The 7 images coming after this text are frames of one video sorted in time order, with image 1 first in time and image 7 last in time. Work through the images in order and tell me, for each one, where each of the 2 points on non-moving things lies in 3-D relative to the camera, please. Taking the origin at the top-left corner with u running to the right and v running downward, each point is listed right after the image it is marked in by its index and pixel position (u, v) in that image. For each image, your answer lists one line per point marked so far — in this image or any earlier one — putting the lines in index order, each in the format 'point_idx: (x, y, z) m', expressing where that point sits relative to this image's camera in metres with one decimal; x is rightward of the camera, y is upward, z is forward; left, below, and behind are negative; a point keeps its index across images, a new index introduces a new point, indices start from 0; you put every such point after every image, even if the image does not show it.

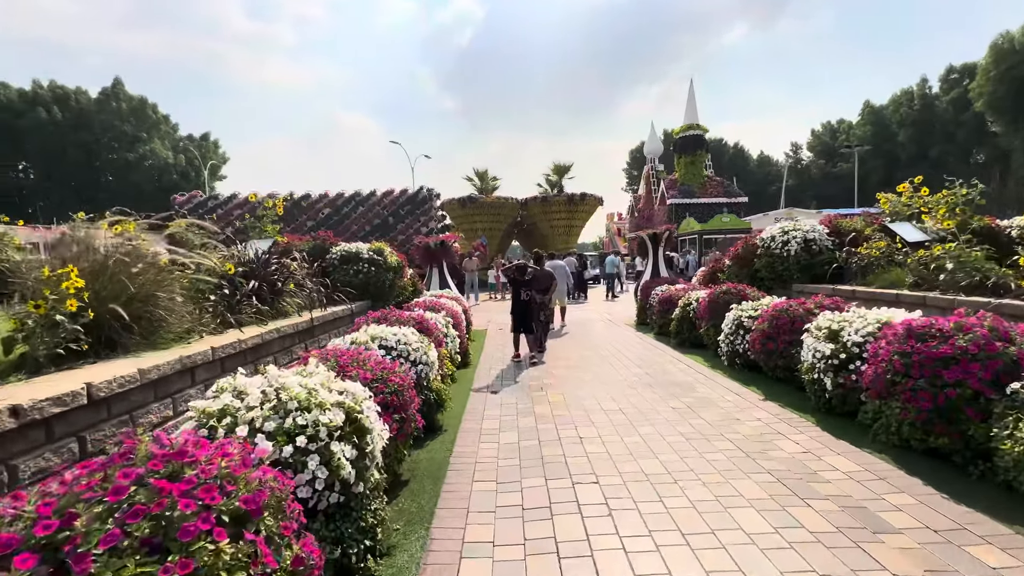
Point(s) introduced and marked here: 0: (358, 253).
0: (-2.5, +0.6, +7.3) m
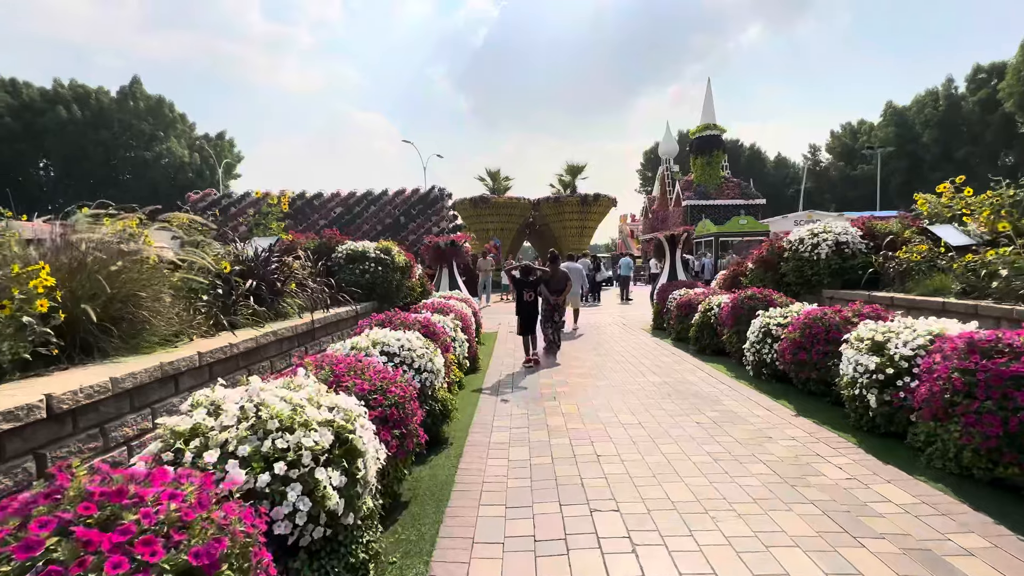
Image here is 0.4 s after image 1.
0: (-2.3, +0.5, +7.0) m
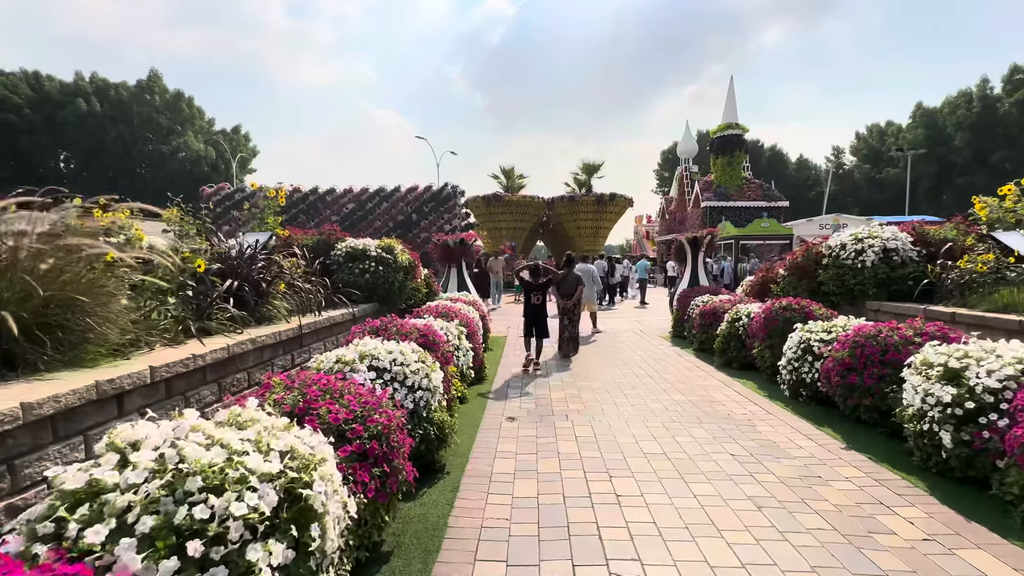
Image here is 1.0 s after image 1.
0: (-2.1, +0.5, +6.5) m
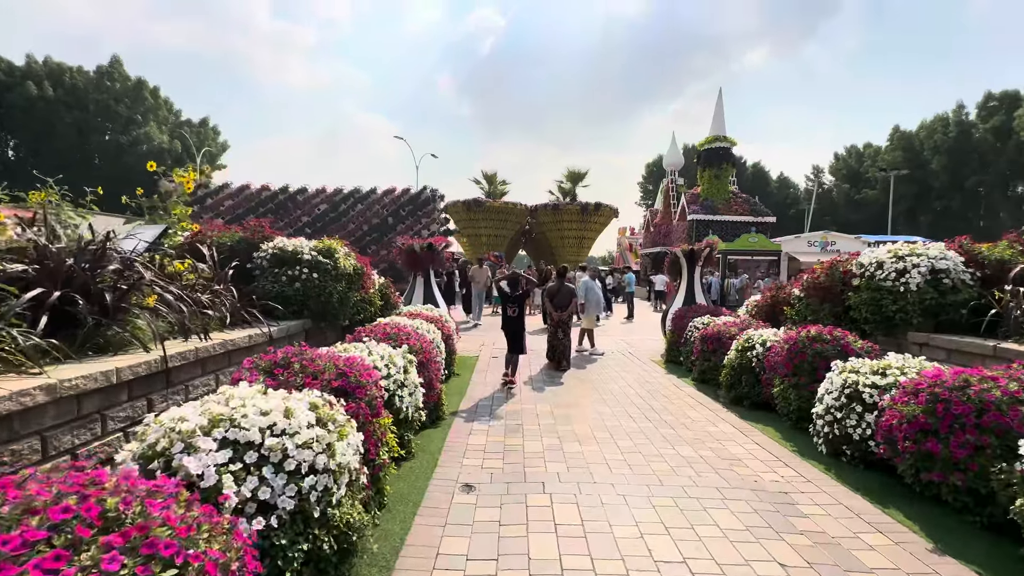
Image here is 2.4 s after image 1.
0: (-2.5, +0.4, +5.2) m
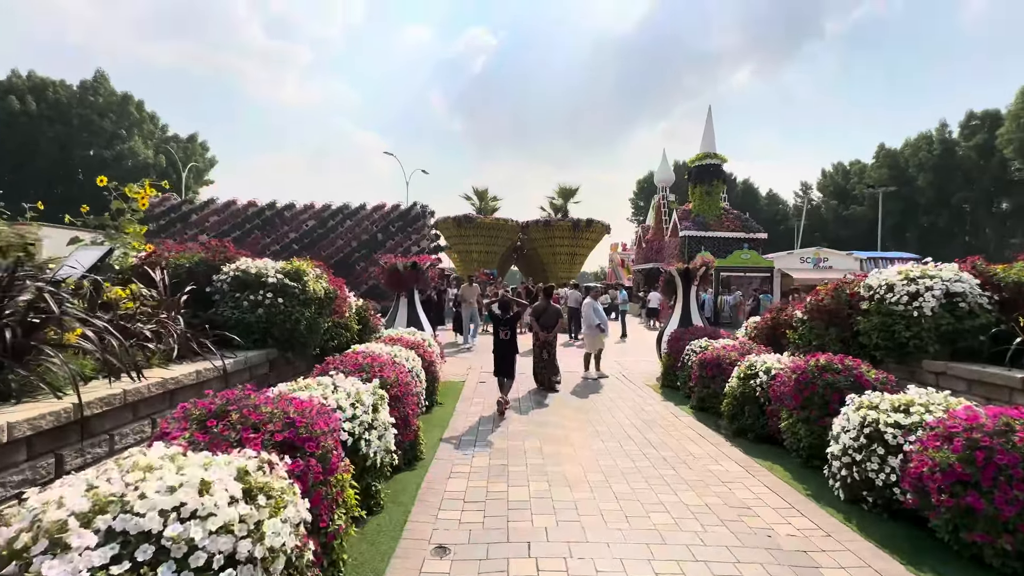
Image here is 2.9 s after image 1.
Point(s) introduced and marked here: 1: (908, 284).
0: (-2.6, +0.1, +4.7) m
1: (+4.3, 0.0, +4.9) m
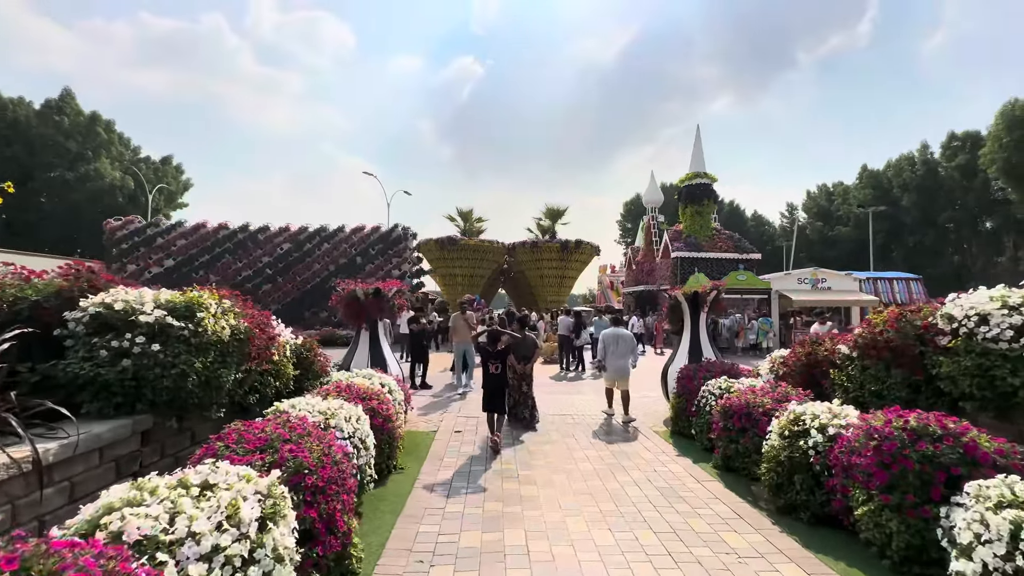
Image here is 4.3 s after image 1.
0: (-2.8, -0.2, +3.4) m
1: (+4.1, -0.2, +3.7) m
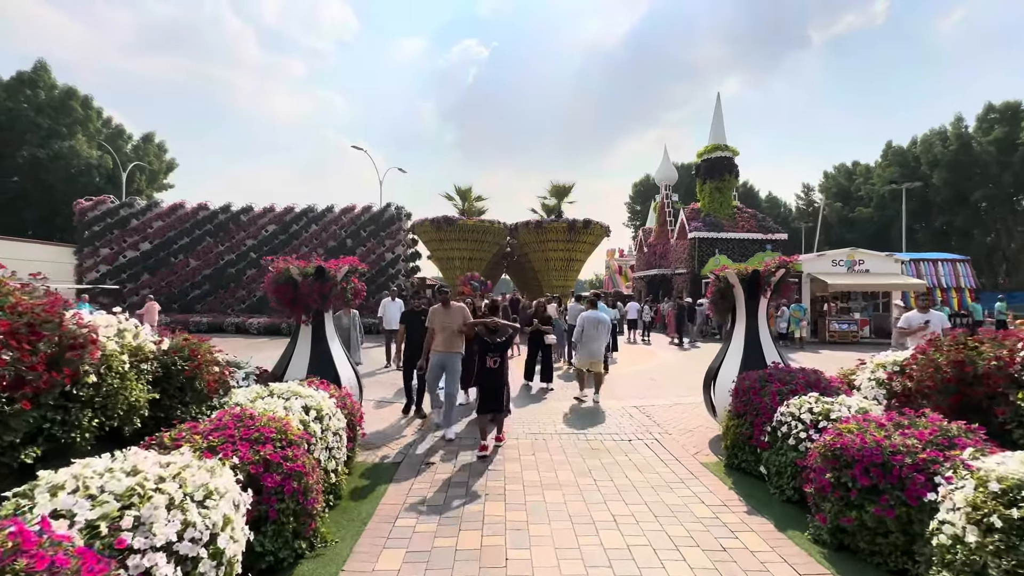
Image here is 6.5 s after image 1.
0: (-3.0, -0.1, +1.4) m
1: (+3.9, -0.1, +1.6) m
